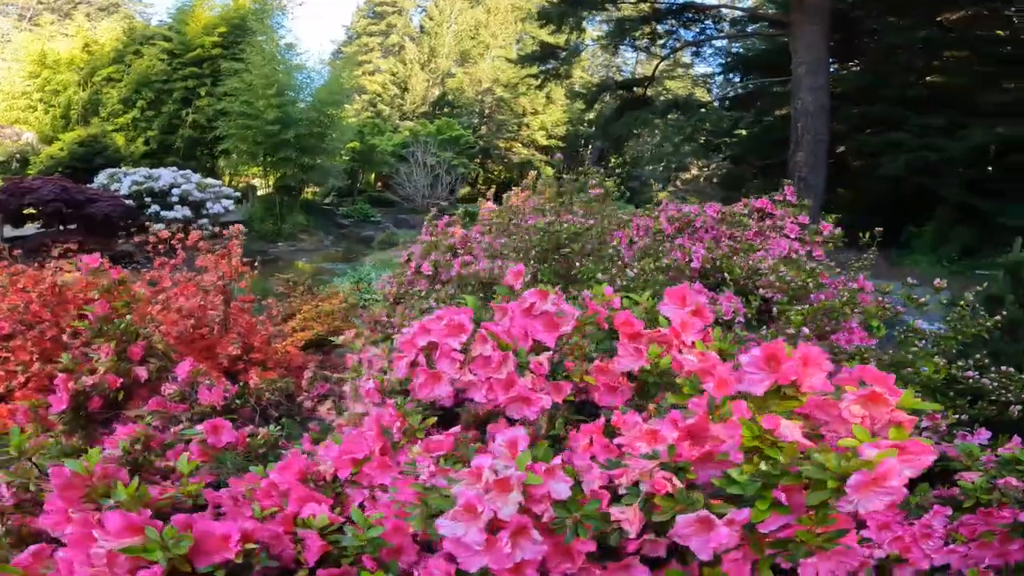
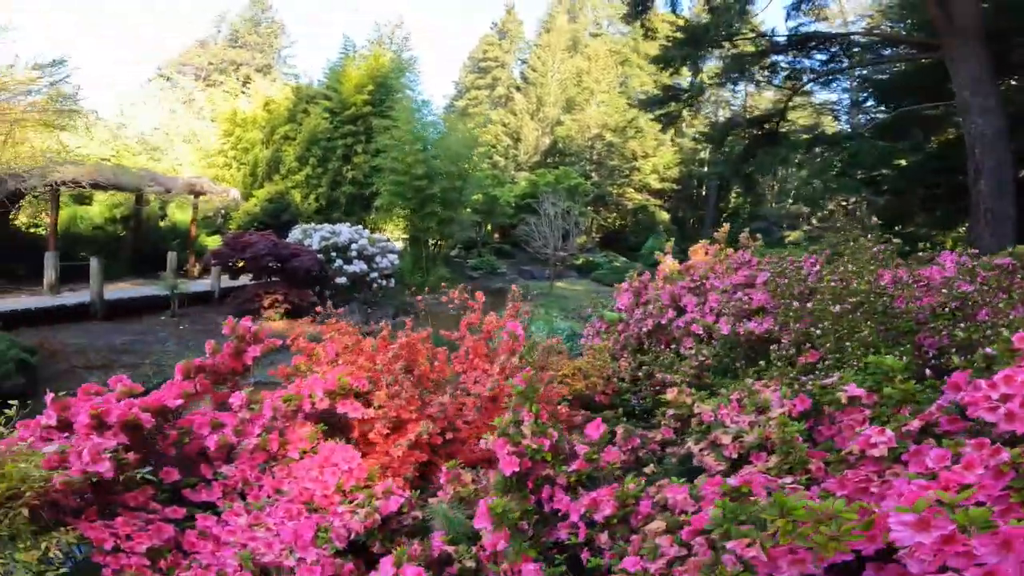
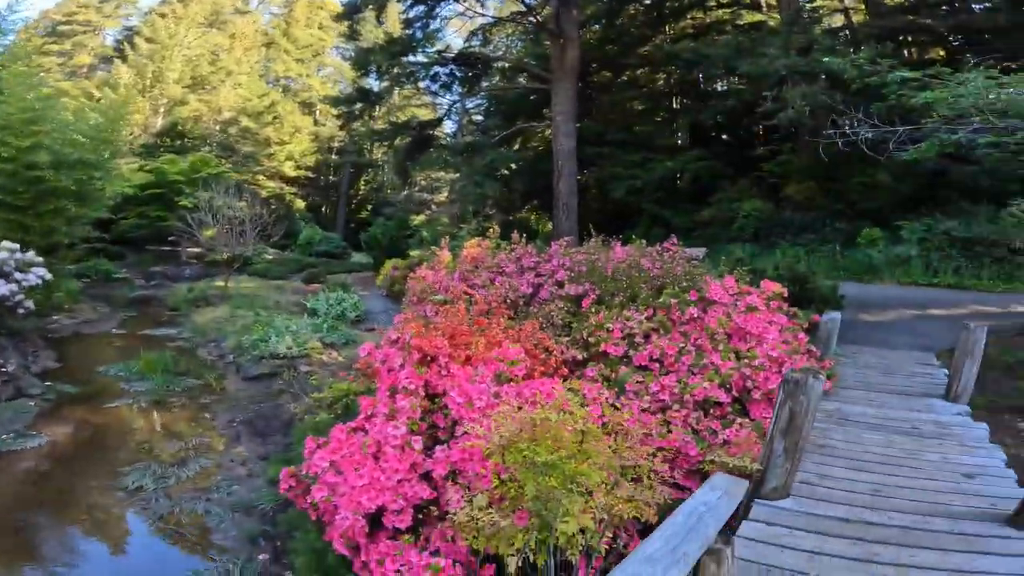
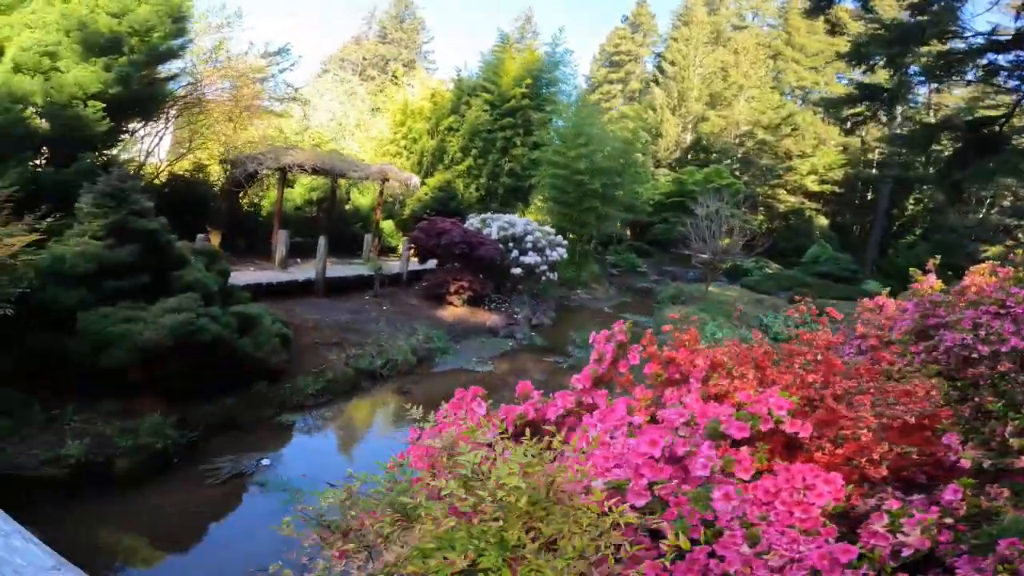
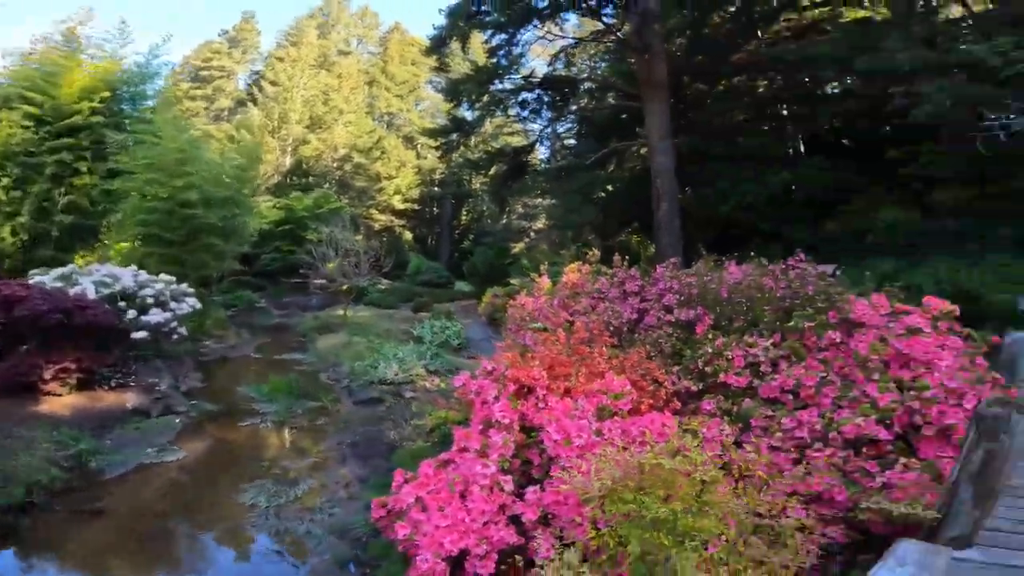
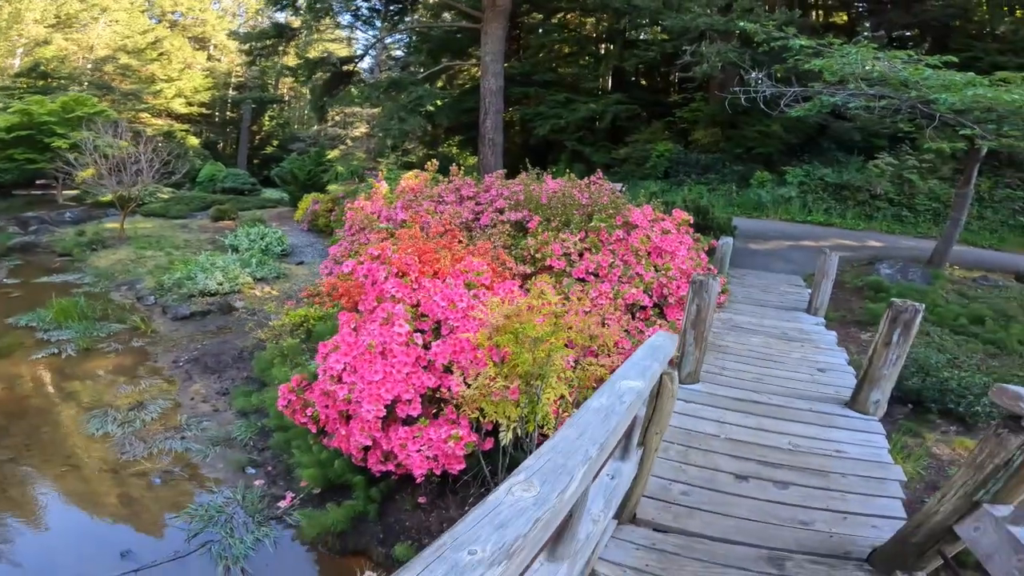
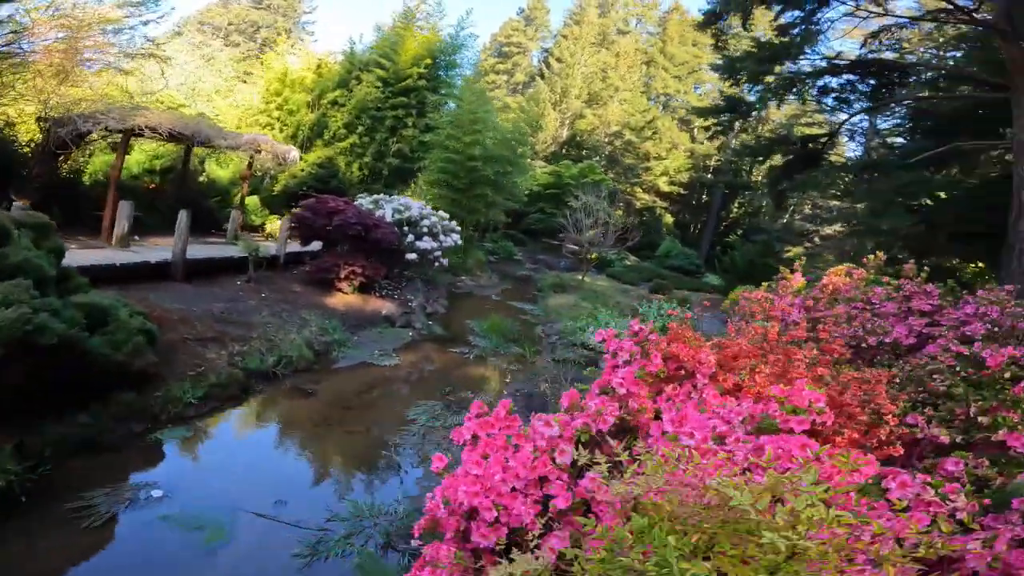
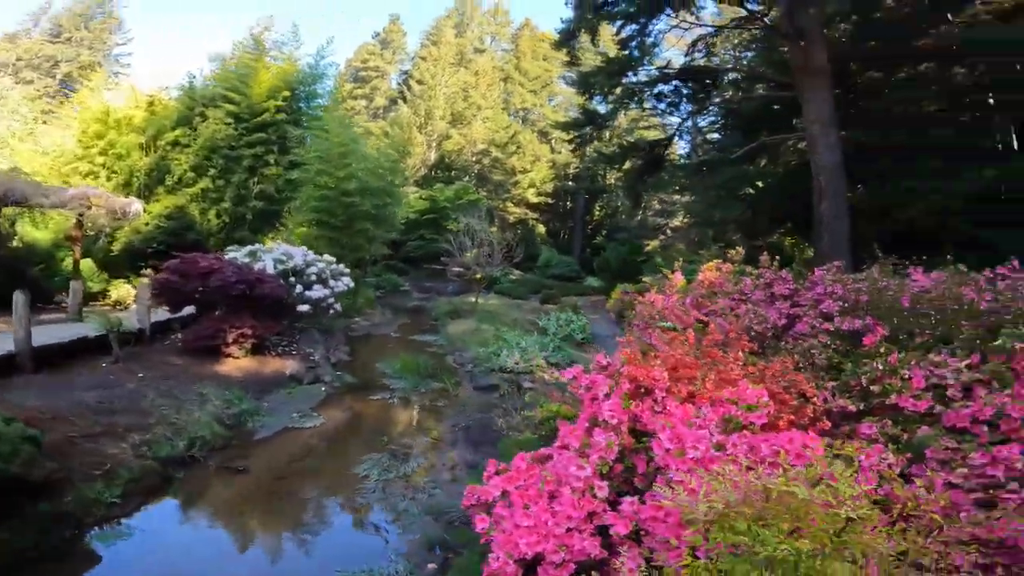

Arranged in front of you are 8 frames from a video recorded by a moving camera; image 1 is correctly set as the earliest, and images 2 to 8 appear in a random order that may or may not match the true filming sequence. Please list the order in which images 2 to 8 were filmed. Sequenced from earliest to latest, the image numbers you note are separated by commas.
2, 4, 7, 8, 5, 3, 6
